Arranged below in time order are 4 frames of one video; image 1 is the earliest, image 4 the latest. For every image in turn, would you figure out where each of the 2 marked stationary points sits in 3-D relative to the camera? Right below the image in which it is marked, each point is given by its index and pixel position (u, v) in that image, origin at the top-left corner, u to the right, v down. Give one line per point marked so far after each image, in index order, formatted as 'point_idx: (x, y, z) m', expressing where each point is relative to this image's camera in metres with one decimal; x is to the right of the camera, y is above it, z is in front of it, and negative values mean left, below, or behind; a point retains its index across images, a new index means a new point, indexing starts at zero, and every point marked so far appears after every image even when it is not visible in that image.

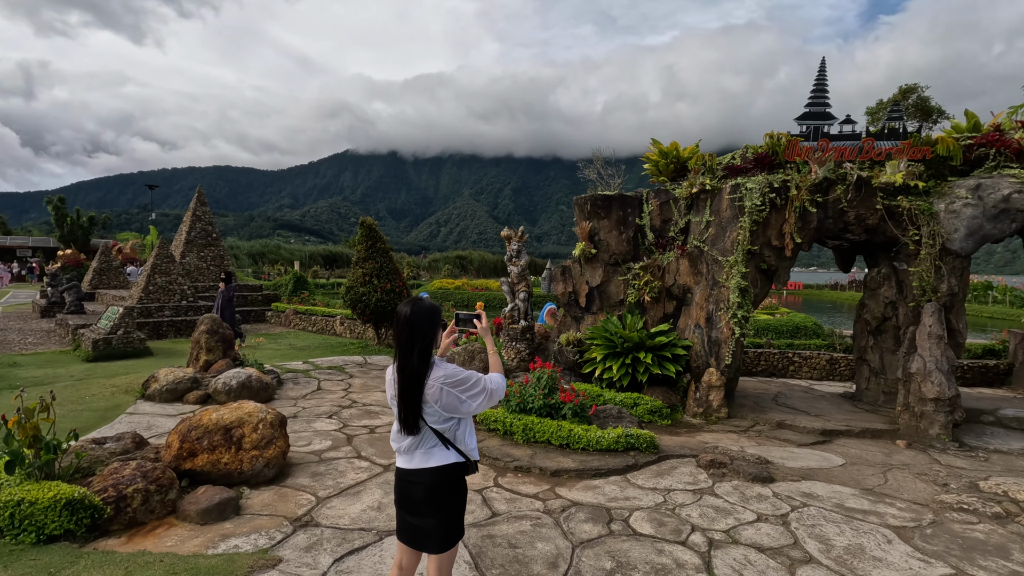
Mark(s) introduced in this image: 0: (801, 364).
0: (+6.1, -1.6, +11.1) m
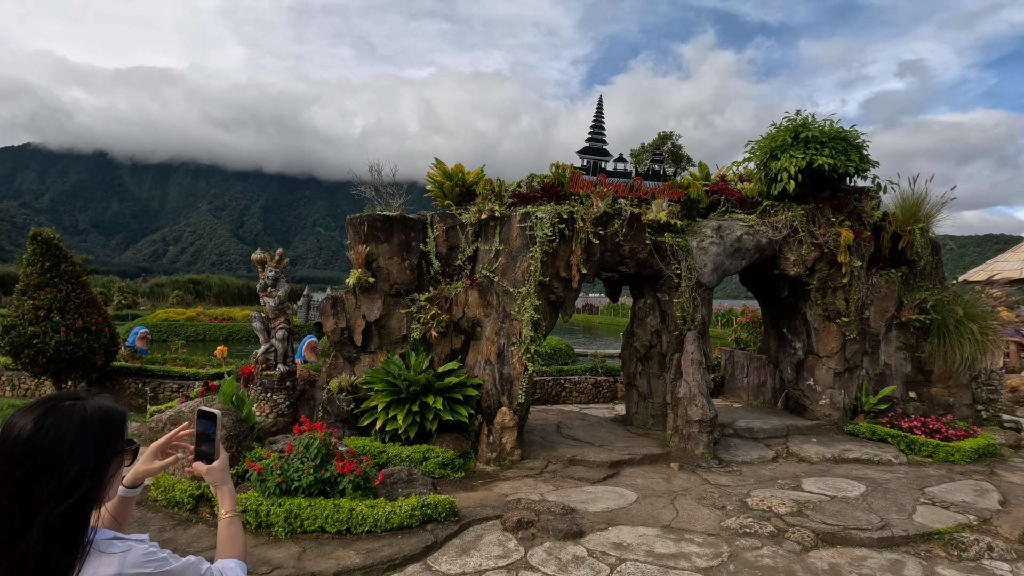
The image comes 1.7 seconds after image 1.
0: (+1.3, -2.2, +11.4) m
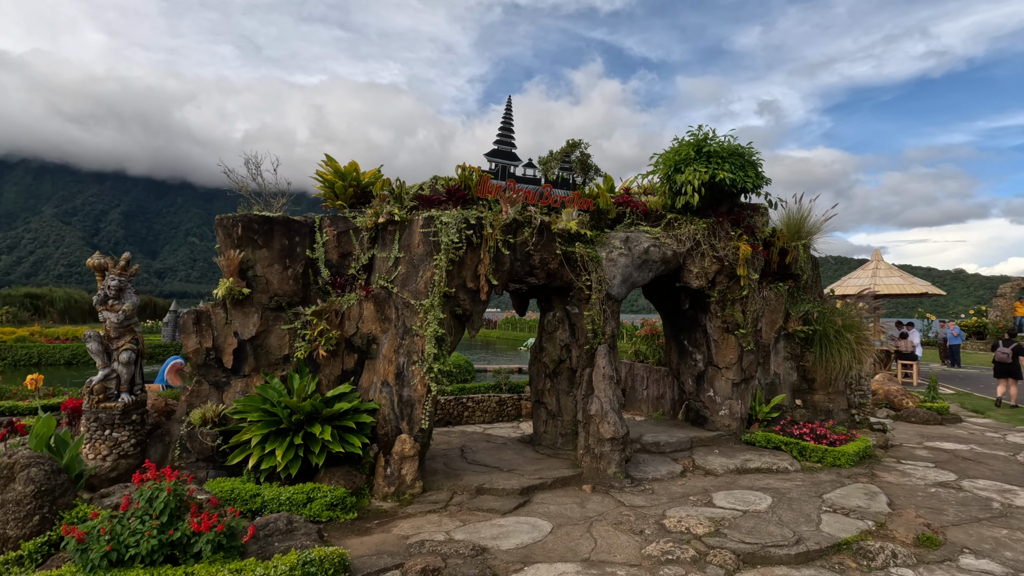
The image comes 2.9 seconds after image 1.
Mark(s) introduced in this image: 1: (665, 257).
0: (-0.8, -2.5, +10.7) m
1: (+2.4, +0.5, +8.2) m
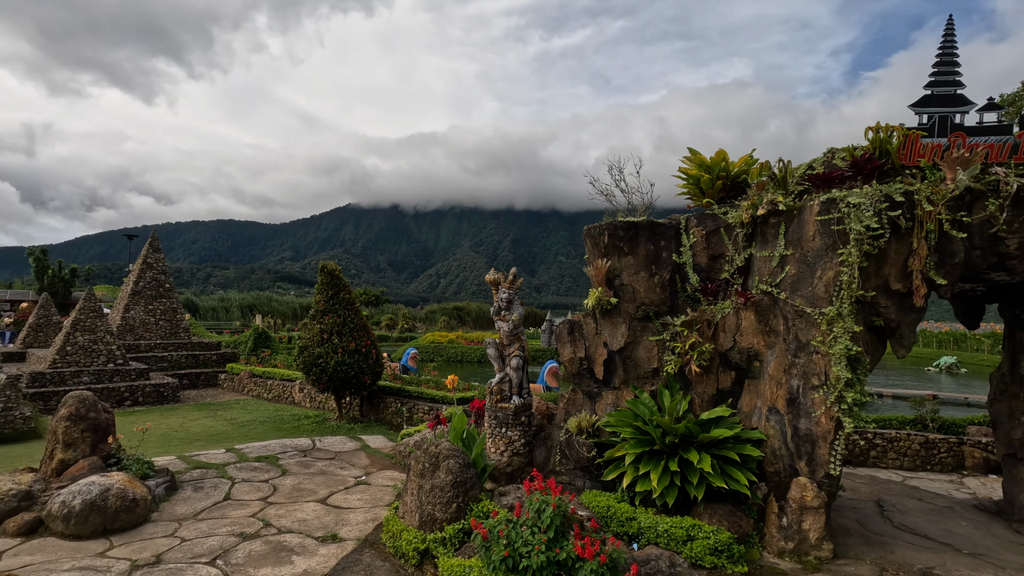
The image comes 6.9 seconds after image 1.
0: (+5.9, -2.5, +8.2) m
1: (+6.9, +0.6, +4.3) m
